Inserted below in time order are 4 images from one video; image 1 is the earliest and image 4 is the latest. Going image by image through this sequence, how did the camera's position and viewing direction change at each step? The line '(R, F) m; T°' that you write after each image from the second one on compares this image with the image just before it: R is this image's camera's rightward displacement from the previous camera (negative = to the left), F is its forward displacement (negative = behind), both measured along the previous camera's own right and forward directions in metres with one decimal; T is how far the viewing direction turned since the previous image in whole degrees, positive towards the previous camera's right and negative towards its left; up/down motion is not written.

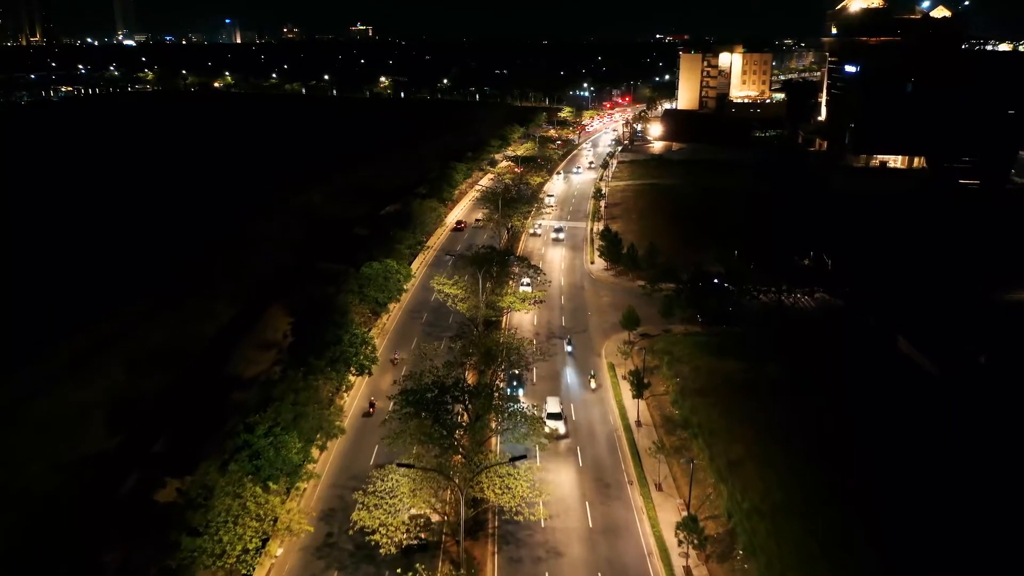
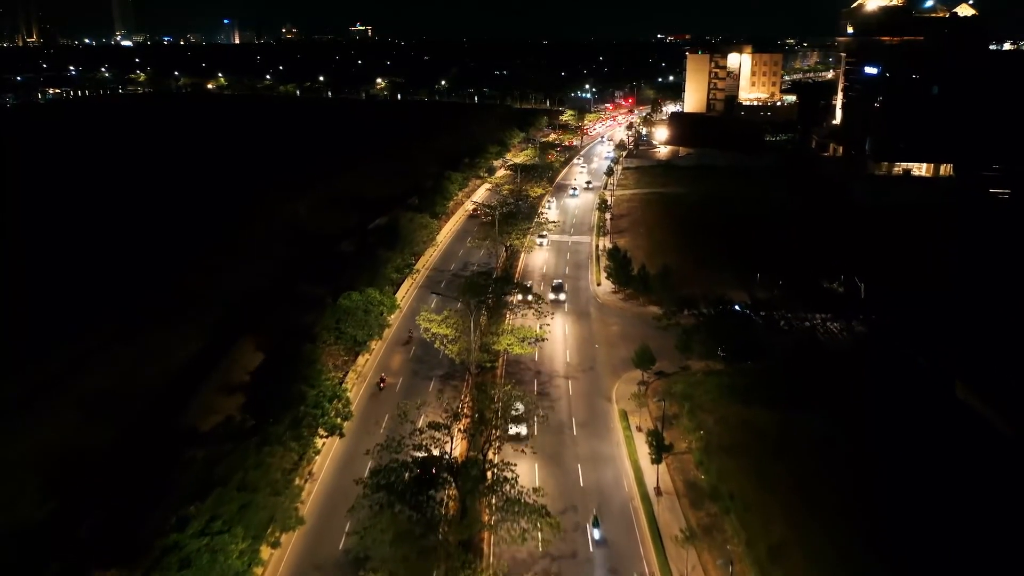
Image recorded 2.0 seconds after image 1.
(+0.1, +3.7) m; 0°
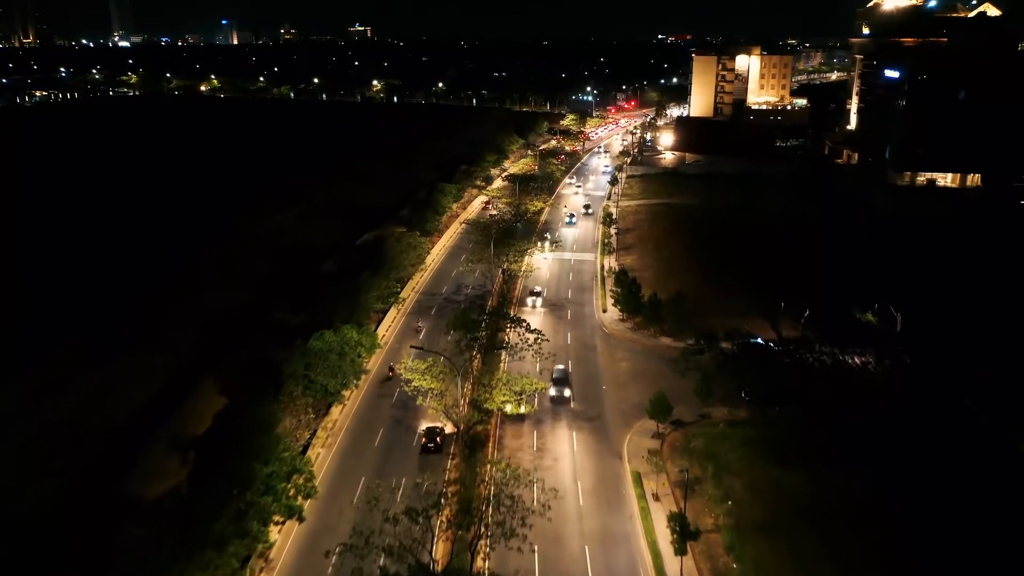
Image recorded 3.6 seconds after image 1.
(+0.1, +3.5) m; 0°
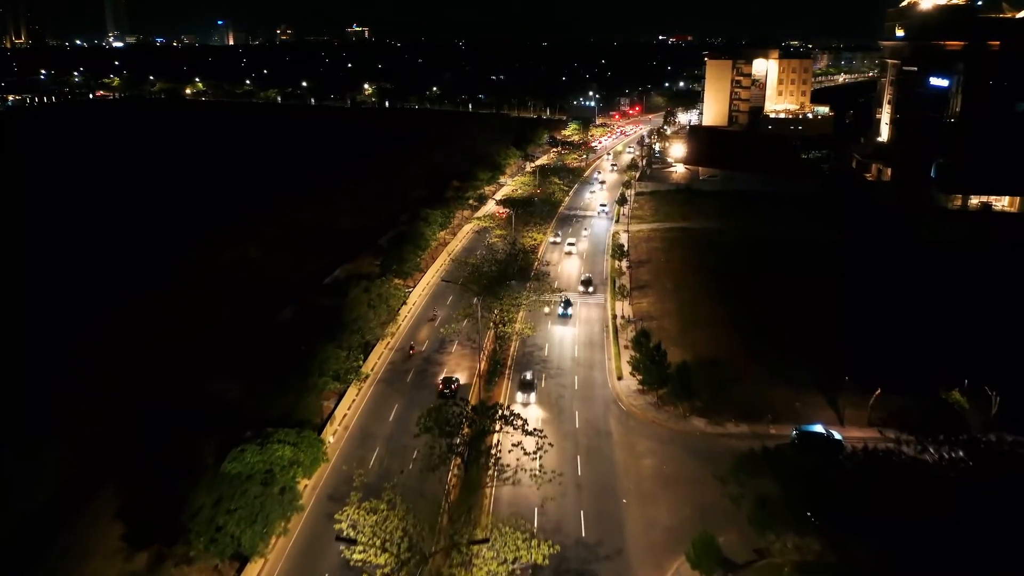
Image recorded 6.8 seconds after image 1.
(+0.2, +6.6) m; 0°
